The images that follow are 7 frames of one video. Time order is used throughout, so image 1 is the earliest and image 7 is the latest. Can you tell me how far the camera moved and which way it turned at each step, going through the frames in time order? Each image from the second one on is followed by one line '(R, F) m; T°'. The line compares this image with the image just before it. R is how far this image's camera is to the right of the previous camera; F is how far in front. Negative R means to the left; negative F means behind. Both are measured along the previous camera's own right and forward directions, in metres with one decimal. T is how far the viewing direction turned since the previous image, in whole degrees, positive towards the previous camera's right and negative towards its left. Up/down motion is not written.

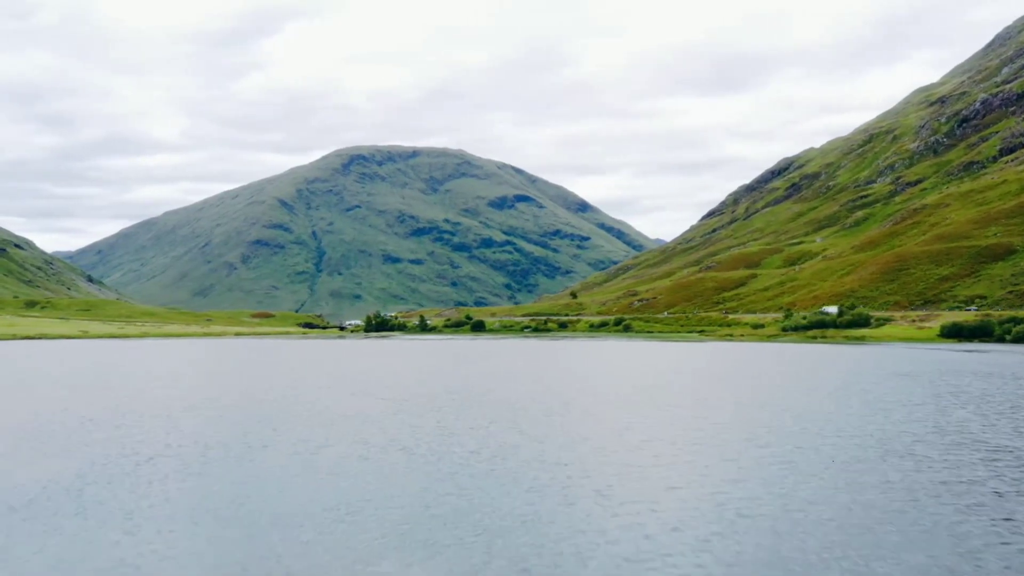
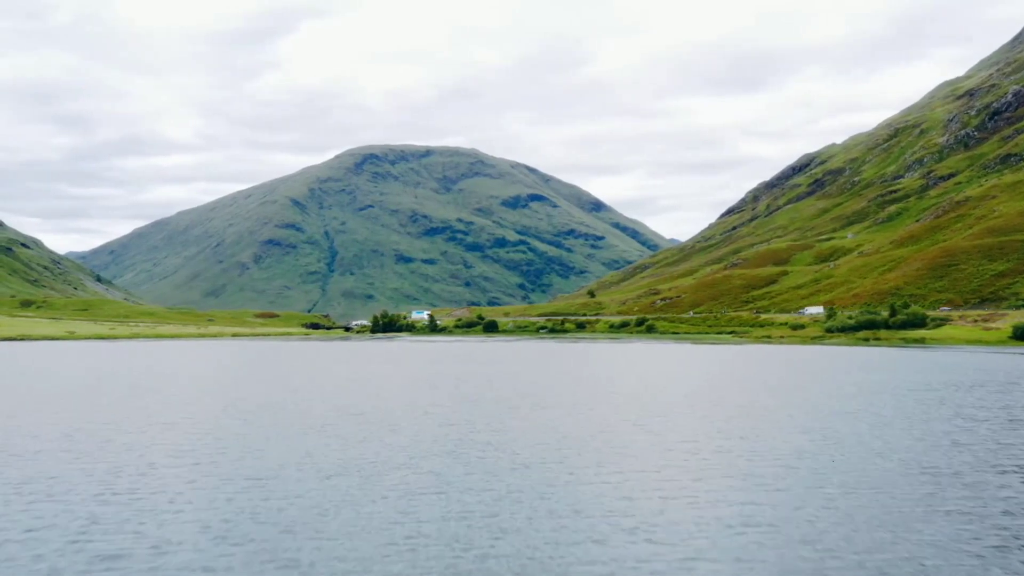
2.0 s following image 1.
(-0.3, +16.4) m; -1°
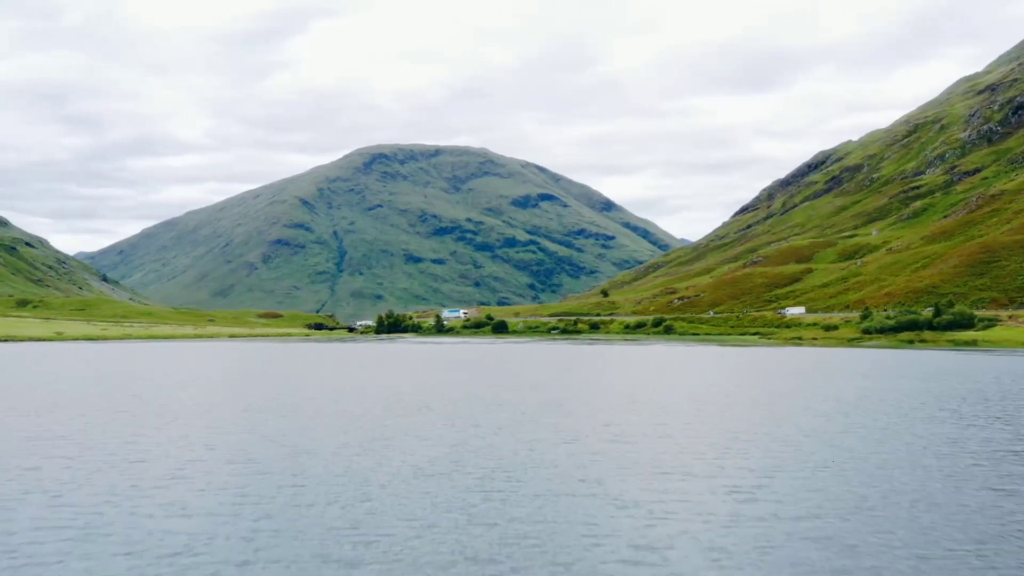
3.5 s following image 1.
(-0.2, +11.6) m; -1°
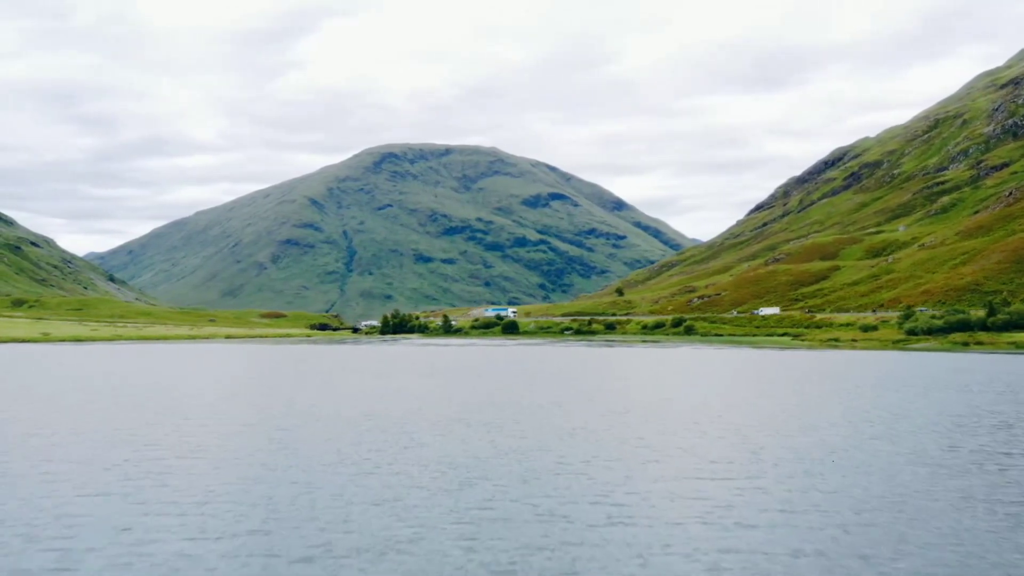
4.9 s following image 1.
(-0.2, +12.0) m; -1°
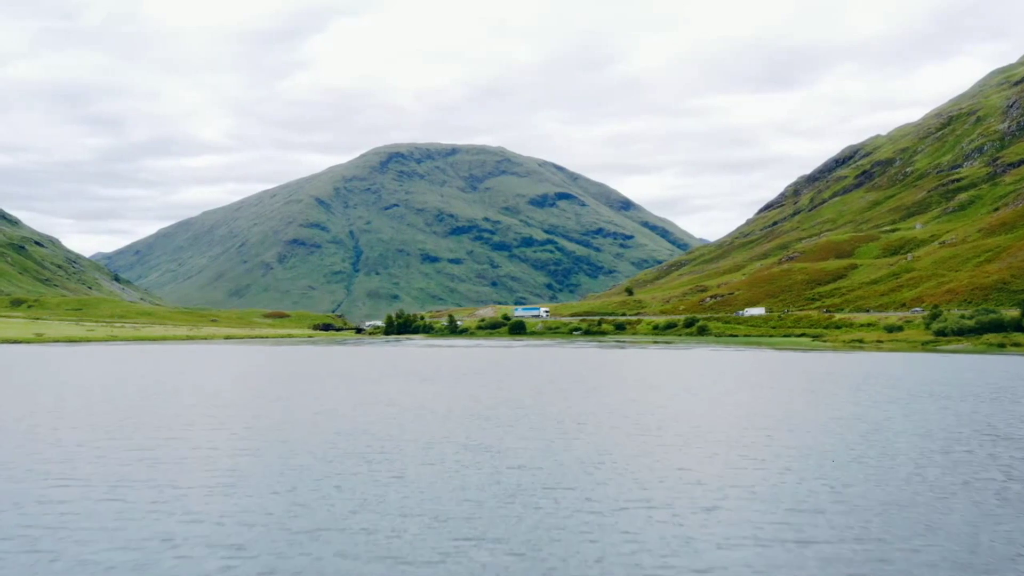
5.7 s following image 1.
(-0.1, +6.5) m; -1°
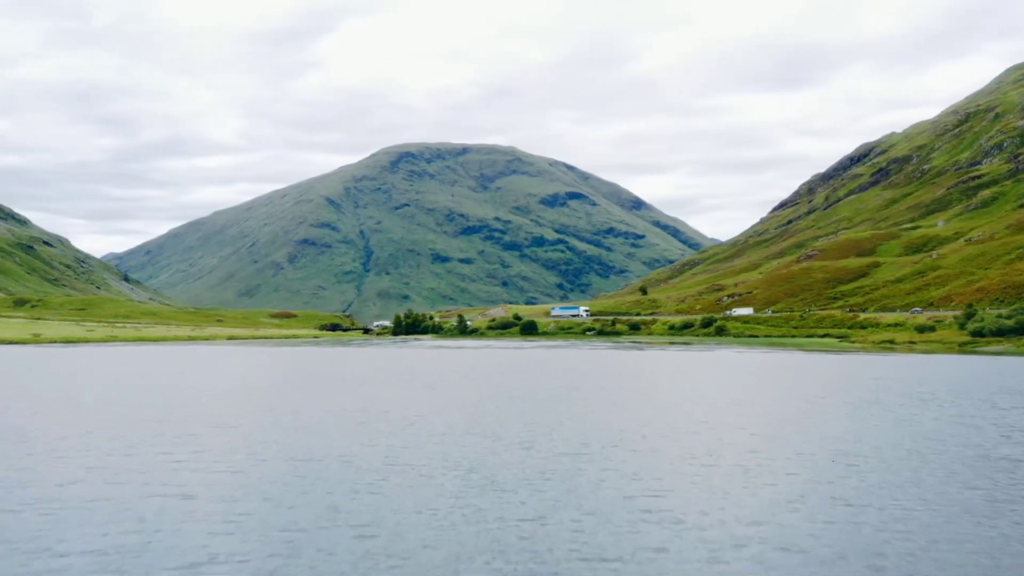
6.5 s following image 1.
(0.0, +6.6) m; -1°
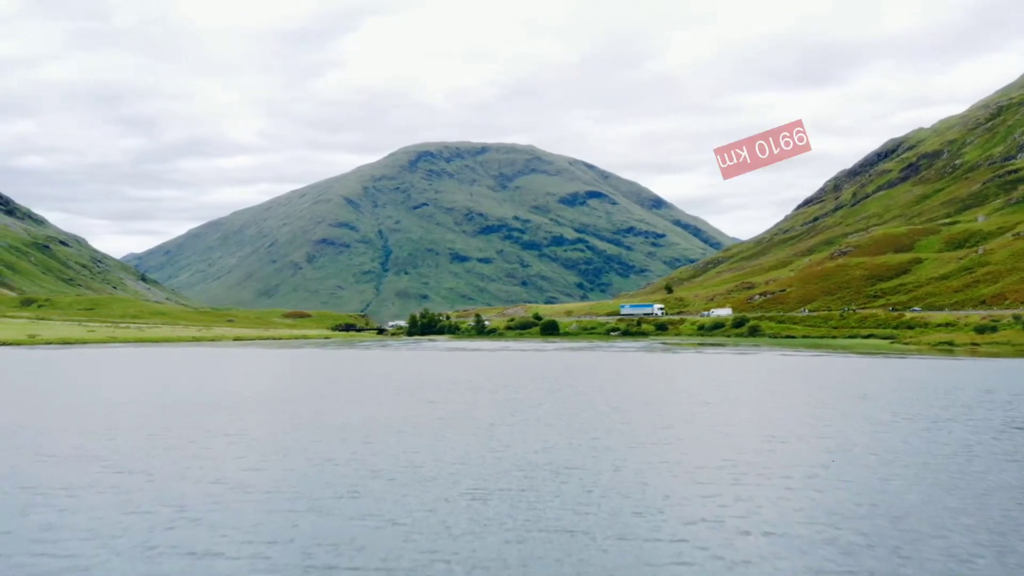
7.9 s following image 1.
(-0.1, +10.7) m; -1°
